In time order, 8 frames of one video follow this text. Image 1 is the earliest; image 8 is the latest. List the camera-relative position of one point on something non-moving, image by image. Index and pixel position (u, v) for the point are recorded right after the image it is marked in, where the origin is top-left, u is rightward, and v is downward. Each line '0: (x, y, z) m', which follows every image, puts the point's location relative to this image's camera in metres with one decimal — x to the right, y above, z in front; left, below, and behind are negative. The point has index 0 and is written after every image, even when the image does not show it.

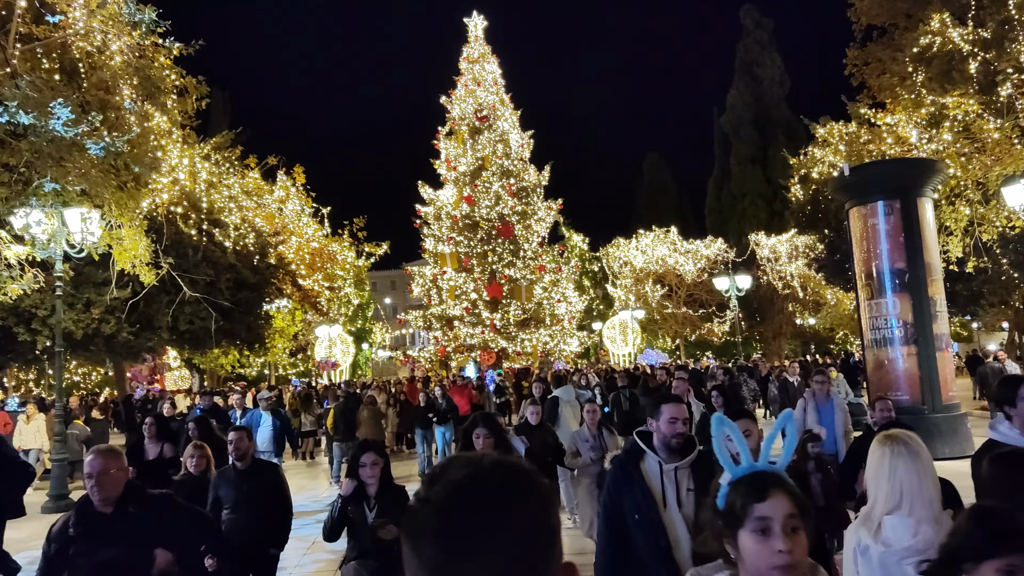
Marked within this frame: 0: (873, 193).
0: (+7.1, +1.9, +15.5) m
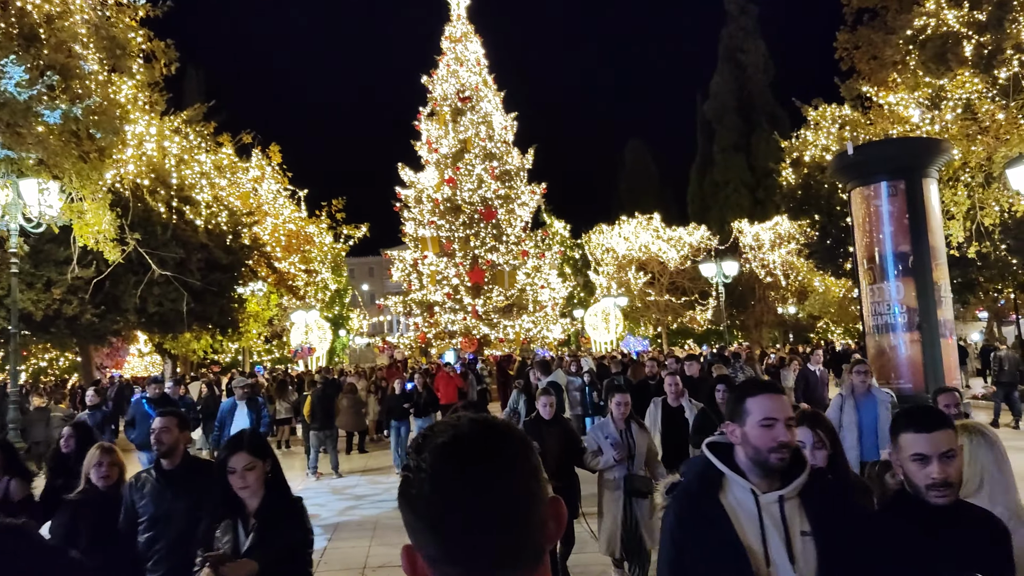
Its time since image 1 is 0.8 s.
0: (+6.9, +2.2, +14.9) m
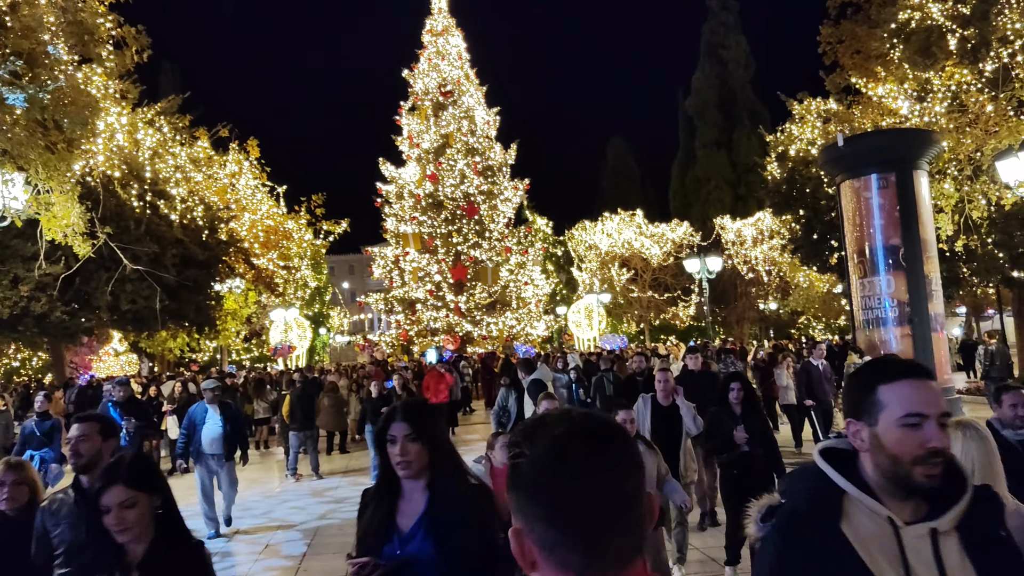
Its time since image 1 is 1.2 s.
0: (+6.6, +2.3, +14.7) m
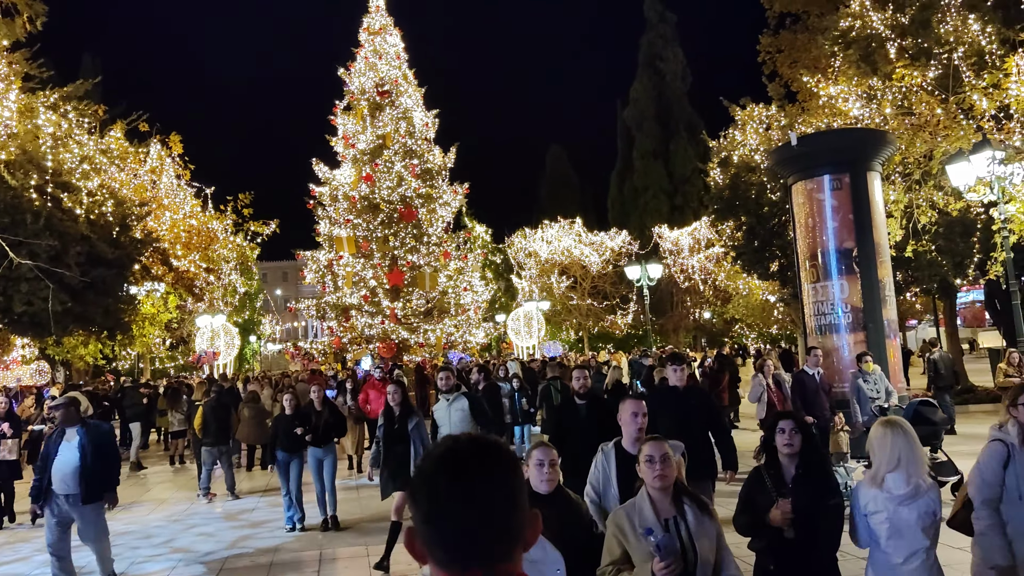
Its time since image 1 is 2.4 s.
0: (+5.5, +2.2, +14.2) m
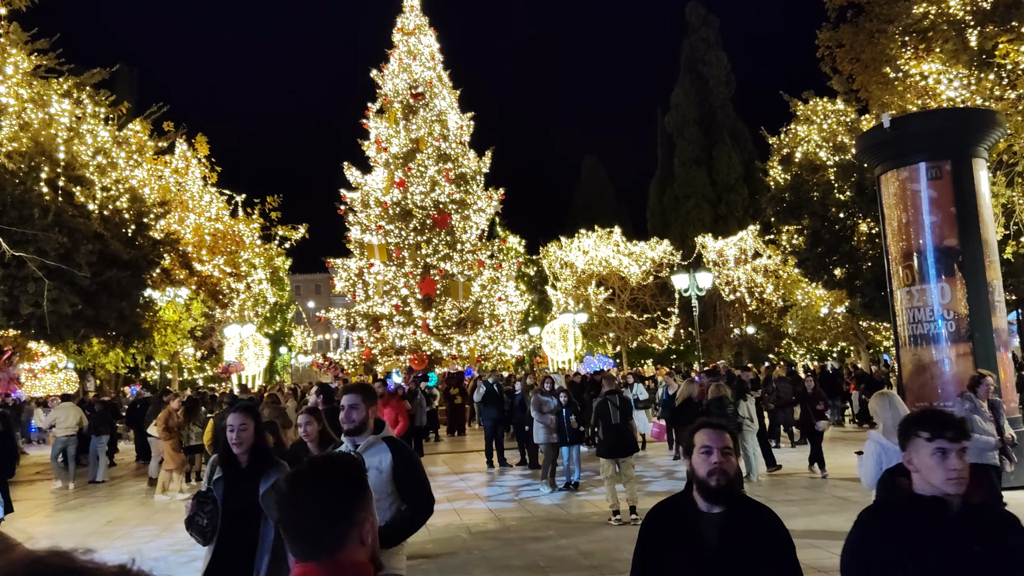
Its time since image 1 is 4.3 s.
0: (+6.3, +2.1, +12.4) m
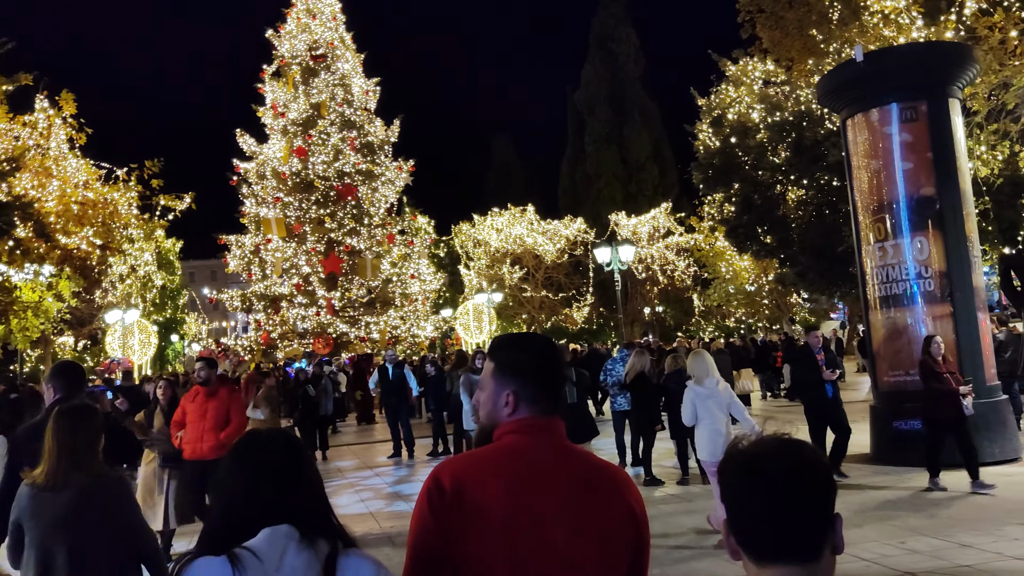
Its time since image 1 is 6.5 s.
0: (+5.3, +2.8, +11.1) m
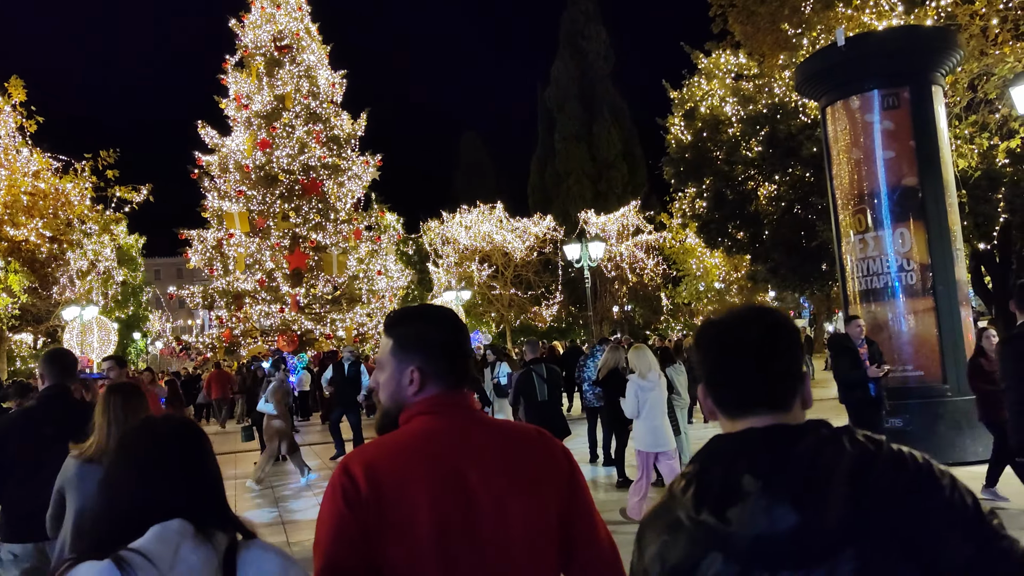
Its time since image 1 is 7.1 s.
0: (+4.9, +2.9, +10.8) m
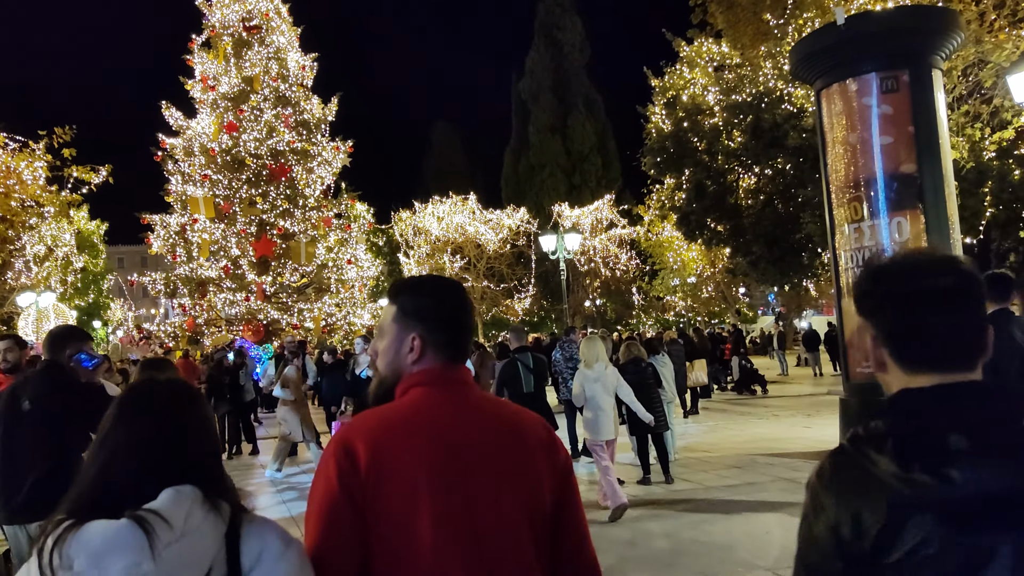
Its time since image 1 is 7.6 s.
0: (+4.6, +3.0, +10.3) m
